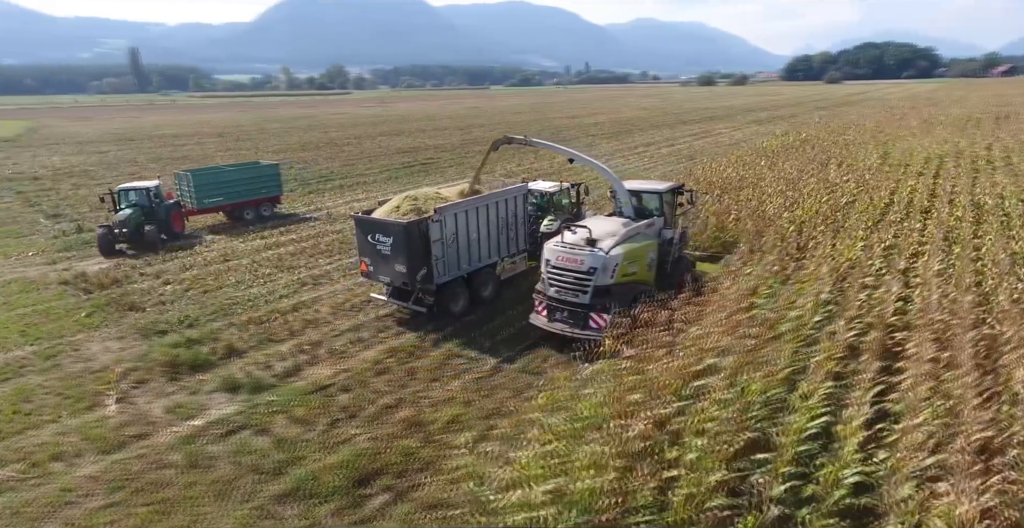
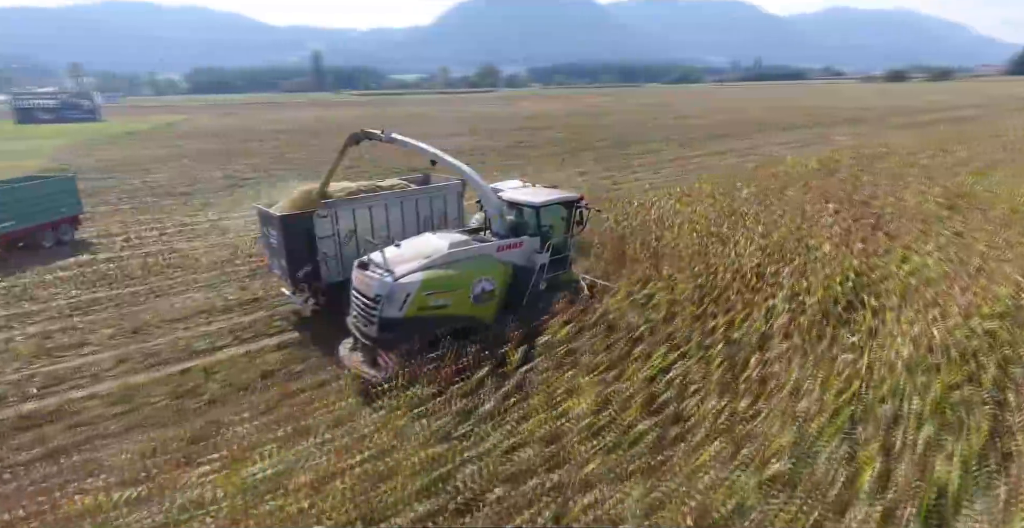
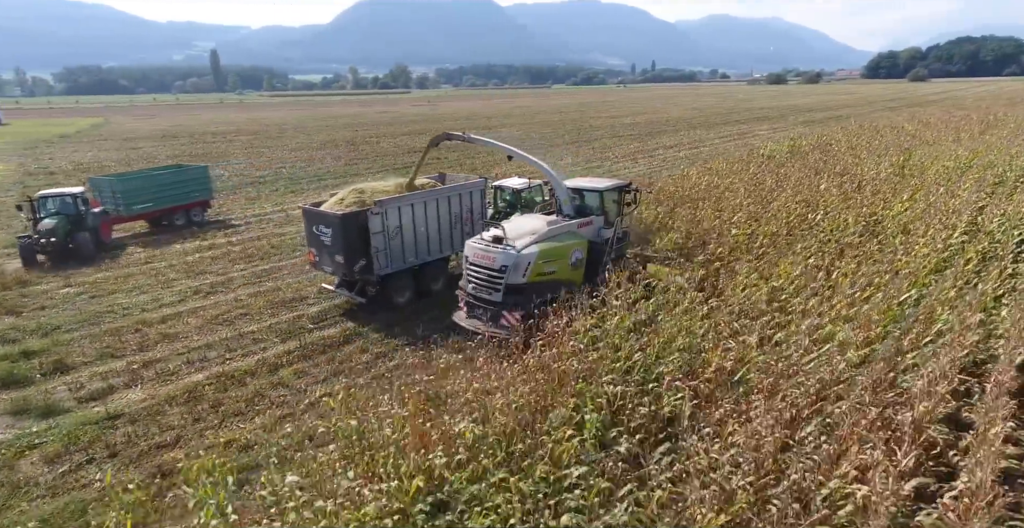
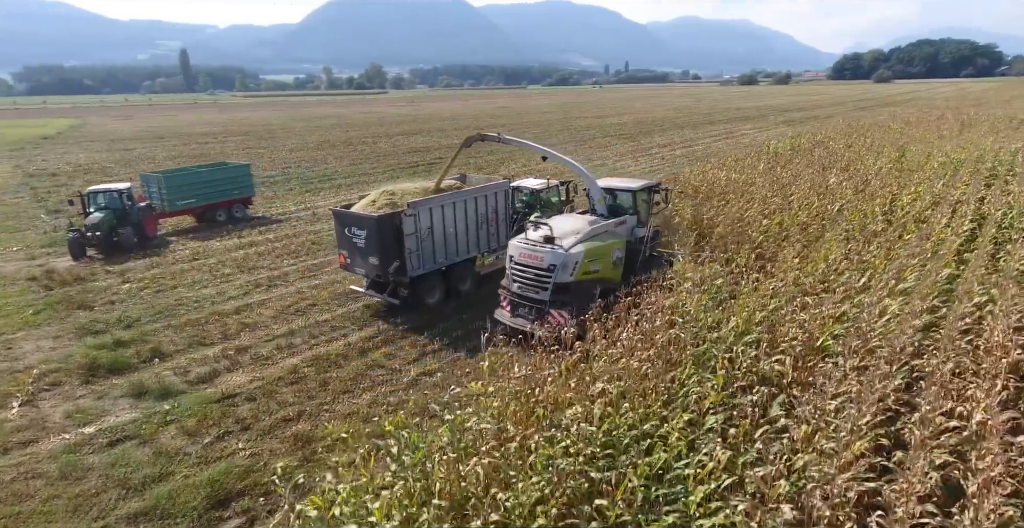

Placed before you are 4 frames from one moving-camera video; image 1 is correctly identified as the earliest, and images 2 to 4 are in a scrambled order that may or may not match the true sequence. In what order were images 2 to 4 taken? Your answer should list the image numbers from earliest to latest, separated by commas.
4, 3, 2
